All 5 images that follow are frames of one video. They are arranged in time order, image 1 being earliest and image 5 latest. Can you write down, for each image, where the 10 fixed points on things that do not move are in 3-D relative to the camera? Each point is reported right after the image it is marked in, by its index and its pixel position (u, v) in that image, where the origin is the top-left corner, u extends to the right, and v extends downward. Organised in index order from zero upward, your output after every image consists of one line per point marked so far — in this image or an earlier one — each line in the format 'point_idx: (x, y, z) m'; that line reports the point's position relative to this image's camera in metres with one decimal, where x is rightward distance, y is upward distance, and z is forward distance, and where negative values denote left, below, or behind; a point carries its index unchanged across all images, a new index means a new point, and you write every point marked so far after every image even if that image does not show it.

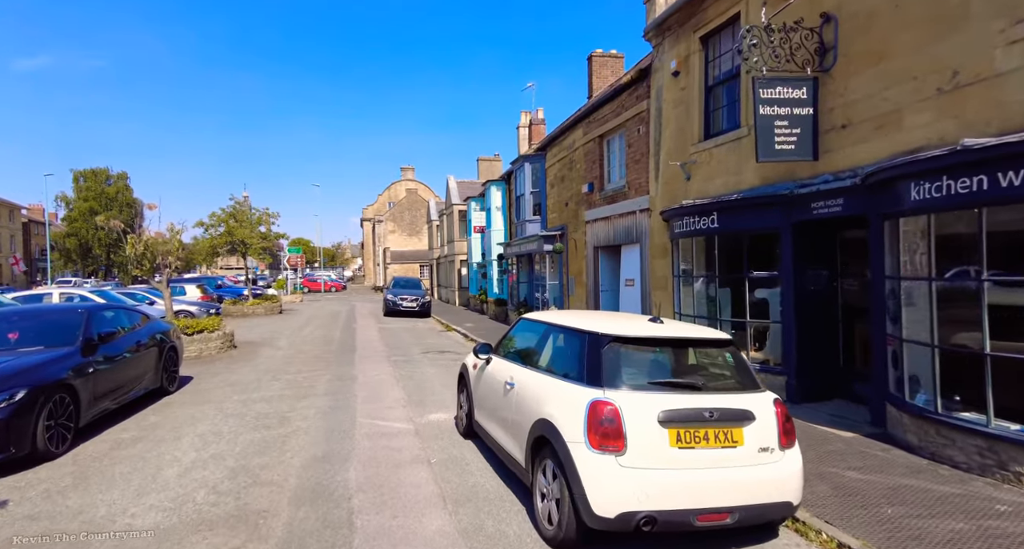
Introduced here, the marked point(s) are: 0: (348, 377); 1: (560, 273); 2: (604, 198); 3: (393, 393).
0: (-2.8, -1.7, +10.4) m
1: (+1.3, 0.0, +16.3) m
2: (+2.0, +1.6, +13.3) m
3: (-1.7, -1.7, +8.9) m
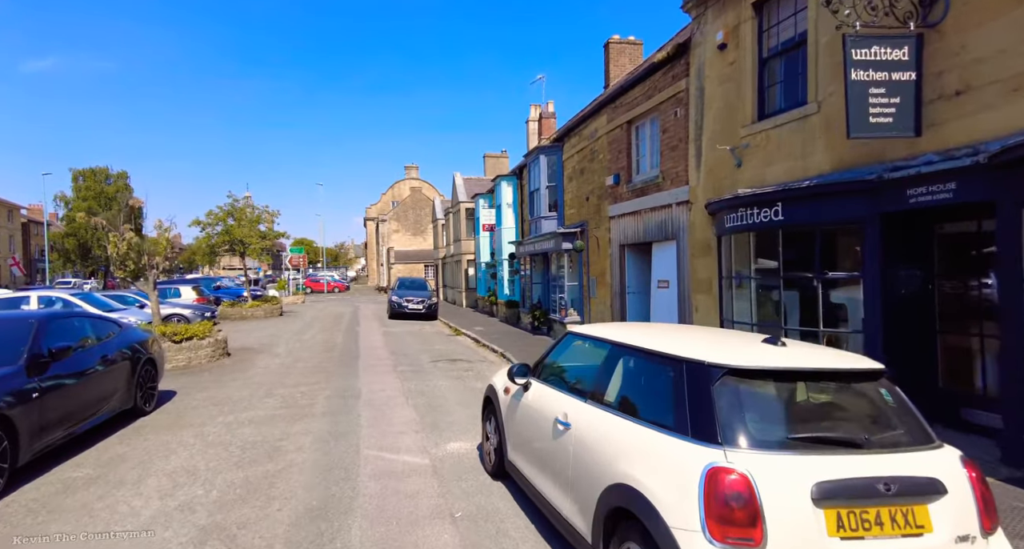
0: (-2.4, -1.8, +9.2) m
1: (+1.7, 0.0, +15.1) m
2: (+2.4, +1.6, +12.1) m
3: (-1.4, -1.7, +7.7) m
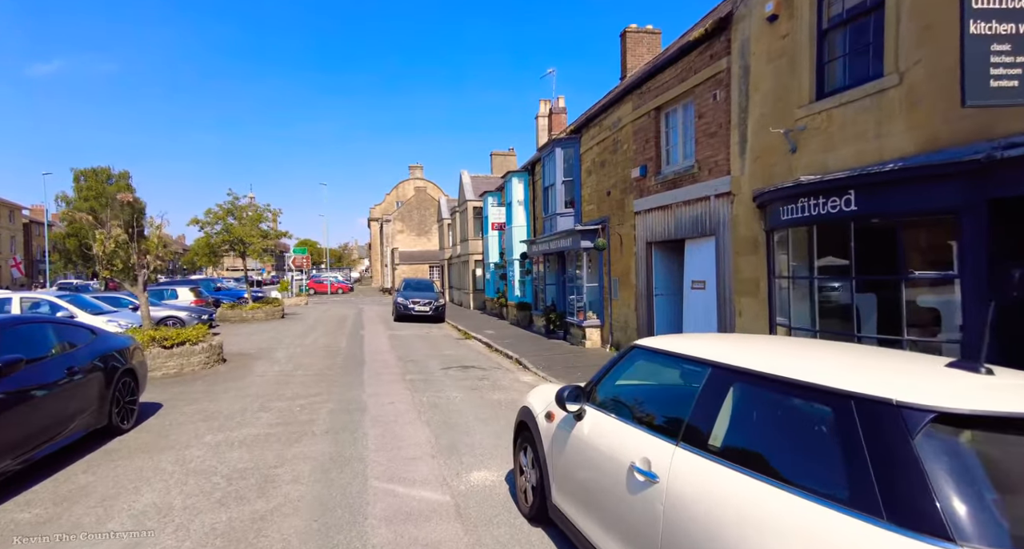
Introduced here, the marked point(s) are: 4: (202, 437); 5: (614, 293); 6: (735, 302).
0: (-2.1, -1.7, +8.2) m
1: (+2.0, 0.0, +14.1) m
2: (+2.7, +1.6, +11.1) m
3: (-1.1, -1.7, +6.8) m
4: (-3.4, -1.8, +6.7) m
5: (+2.2, -0.4, +13.4) m
6: (+3.2, -0.4, +9.0) m
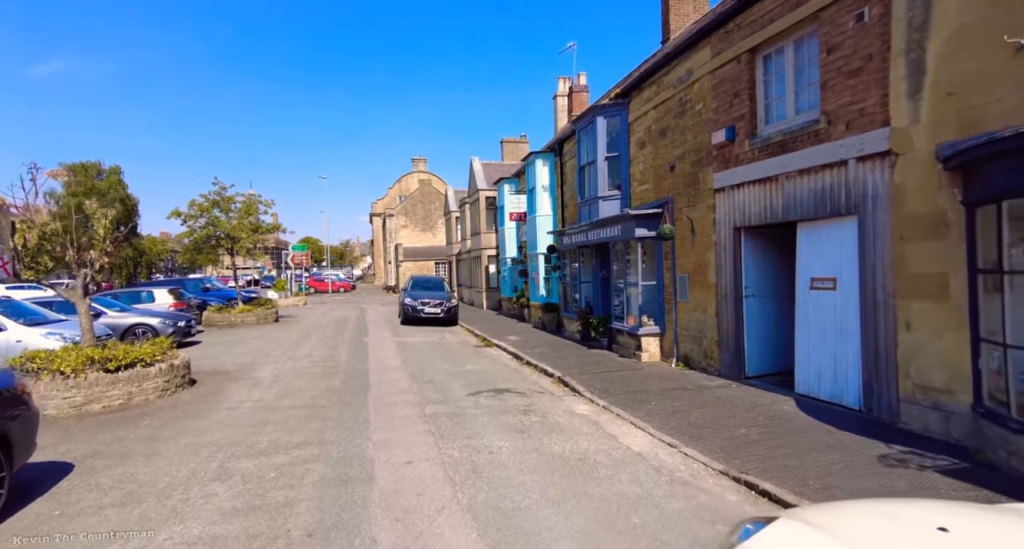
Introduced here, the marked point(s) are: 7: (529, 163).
0: (-1.4, -1.7, +5.5) m
1: (+2.7, +0.1, +11.4) m
2: (+3.4, +1.7, +8.4) m
3: (-0.4, -1.7, +4.1) m
4: (-2.7, -1.8, +4.0) m
5: (+2.9, -0.3, +10.7) m
6: (+3.9, -0.3, +6.3) m
7: (+0.5, +3.5, +19.2) m
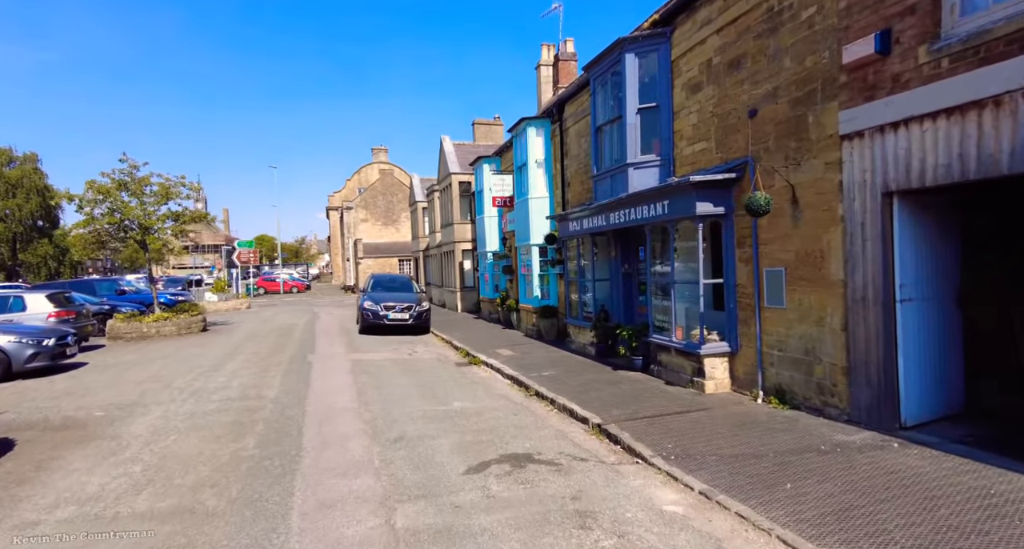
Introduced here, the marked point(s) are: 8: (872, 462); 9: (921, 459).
0: (-0.9, -1.7, +1.8) m
1: (+2.8, +0.2, +8.0) m
2: (+3.7, +1.8, +4.9) m
3: (+0.2, -1.7, +0.5) m
4: (-2.1, -1.8, +0.2) m
5: (+3.1, -0.2, +7.3) m
6: (+4.3, -0.3, +2.9) m
7: (+0.1, +3.6, +15.6) m
8: (+3.0, -1.6, +5.2) m
9: (+3.4, -1.5, +5.1) m
